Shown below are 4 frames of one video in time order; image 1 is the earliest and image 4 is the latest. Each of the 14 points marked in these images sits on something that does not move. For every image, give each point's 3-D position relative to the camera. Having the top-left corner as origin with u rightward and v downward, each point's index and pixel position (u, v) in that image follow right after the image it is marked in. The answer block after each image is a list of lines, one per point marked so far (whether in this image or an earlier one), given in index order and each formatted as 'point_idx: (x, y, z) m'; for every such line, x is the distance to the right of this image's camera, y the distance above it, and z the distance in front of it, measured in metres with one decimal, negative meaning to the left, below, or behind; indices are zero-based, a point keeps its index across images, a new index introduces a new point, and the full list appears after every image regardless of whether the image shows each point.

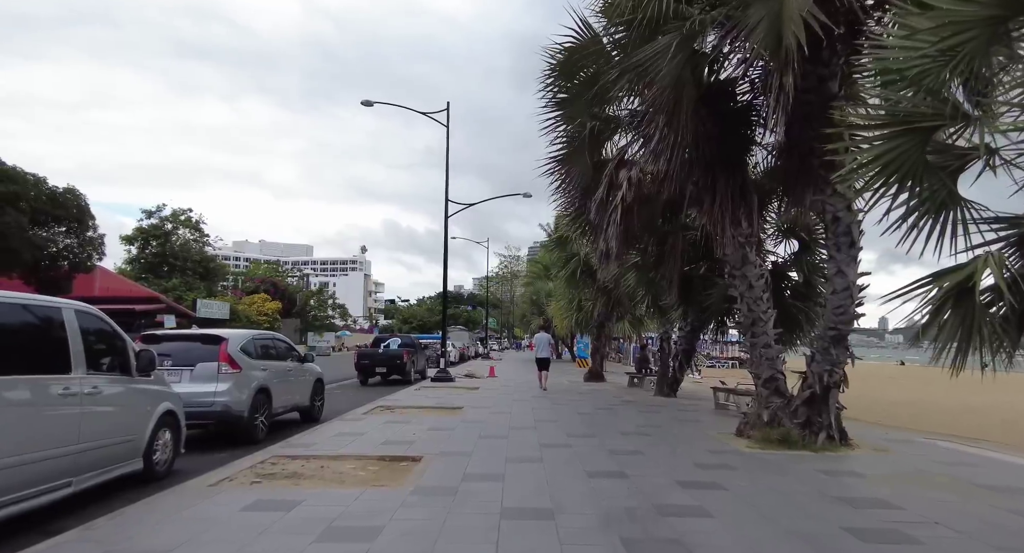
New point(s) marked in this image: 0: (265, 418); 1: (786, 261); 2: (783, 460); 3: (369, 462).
0: (-3.7, -2.1, +10.1) m
1: (+5.6, +0.3, +13.7) m
2: (+3.2, -2.1, +7.9) m
3: (-1.6, -2.1, +7.6) m
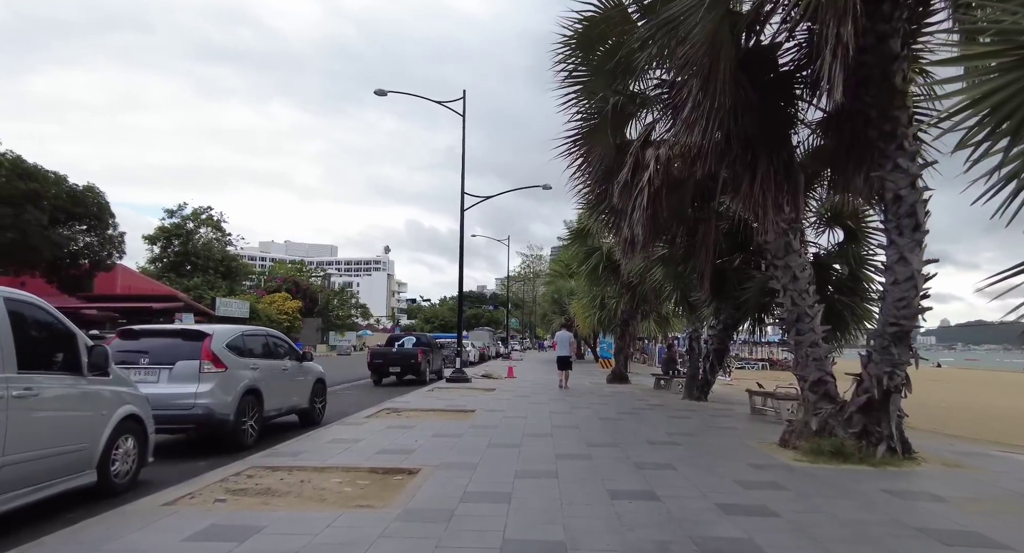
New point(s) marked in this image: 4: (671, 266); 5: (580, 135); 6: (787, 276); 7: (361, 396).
0: (-3.5, -2.0, +9.2) m
1: (+5.9, +0.5, +12.5) m
2: (+3.3, -2.0, +6.7) m
3: (-1.5, -2.0, +6.6) m
4: (+3.3, +0.2, +13.9) m
5: (+1.1, +2.2, +10.6) m
6: (+3.8, 0.0, +9.4) m
7: (-4.2, -3.3, +18.8) m
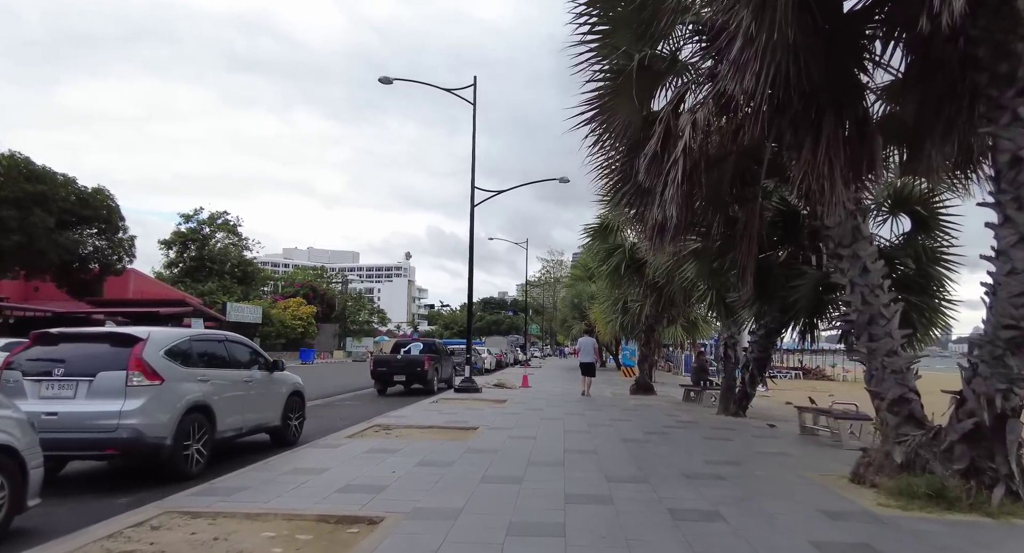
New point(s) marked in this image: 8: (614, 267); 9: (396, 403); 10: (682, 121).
0: (-3.5, -1.9, +7.6) m
1: (+6.0, +0.5, +10.7) m
2: (+3.2, -1.9, +4.9) m
3: (-1.6, -1.9, +5.0) m
4: (+3.5, +0.3, +12.1) m
5: (+1.1, +2.3, +8.9) m
6: (+3.9, +0.1, +7.6) m
7: (-3.9, -3.3, +17.2) m
8: (+2.8, +0.3, +18.3) m
9: (-3.3, -3.6, +19.1) m
10: (+2.0, +1.8, +8.1) m
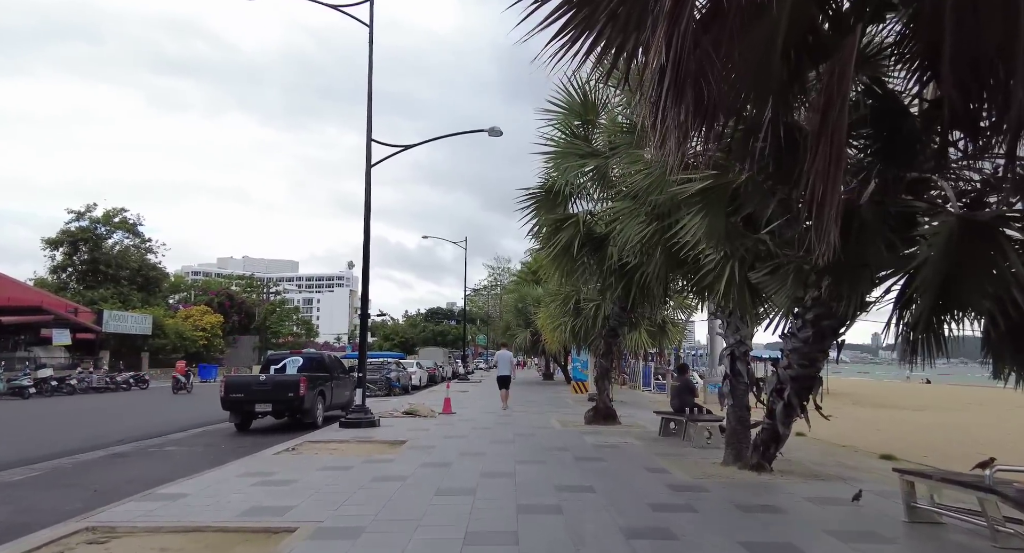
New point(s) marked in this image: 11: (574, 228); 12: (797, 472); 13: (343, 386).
0: (-4.4, -1.4, +1.9) m
1: (+4.8, +0.9, +5.7) m
2: (+2.5, -1.4, -0.3) m
3: (-2.3, -1.4, -0.6) m
4: (+2.2, +0.7, +7.0) m
5: (+0.1, +2.8, +3.6) m
6: (+2.9, +0.6, +2.4) m
7: (-5.5, -3.0, +11.4) m
8: (+1.0, +0.6, +13.1) m
9: (-5.1, -3.3, +13.3) m
10: (+1.0, +2.3, +2.8) m
11: (+1.2, +0.9, +12.9) m
12: (+3.6, -2.5, +8.6) m
13: (-4.3, -2.7, +17.1) m
